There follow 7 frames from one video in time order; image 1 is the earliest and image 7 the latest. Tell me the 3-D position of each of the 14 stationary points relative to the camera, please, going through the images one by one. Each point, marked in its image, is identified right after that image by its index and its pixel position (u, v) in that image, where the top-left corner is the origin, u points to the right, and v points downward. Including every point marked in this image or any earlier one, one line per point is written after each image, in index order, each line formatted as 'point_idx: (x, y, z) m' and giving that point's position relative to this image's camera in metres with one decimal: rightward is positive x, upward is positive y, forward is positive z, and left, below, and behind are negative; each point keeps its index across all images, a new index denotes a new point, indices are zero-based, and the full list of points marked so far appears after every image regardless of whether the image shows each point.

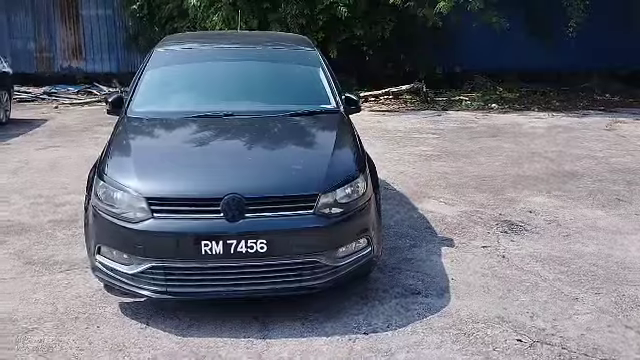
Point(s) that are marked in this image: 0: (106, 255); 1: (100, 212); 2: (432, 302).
0: (-1.2, -0.4, +4.4) m
1: (-1.2, -0.2, +4.4) m
2: (+0.7, -0.7, +4.6) m
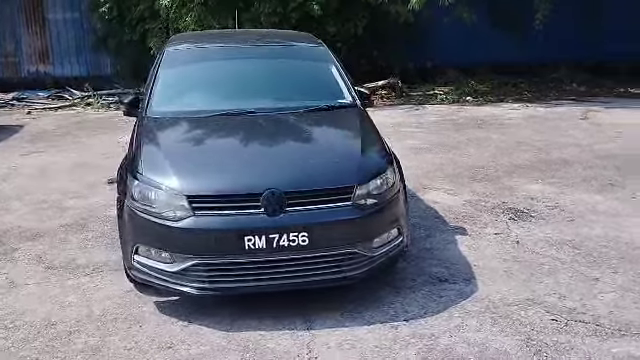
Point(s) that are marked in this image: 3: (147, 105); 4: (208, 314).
0: (-1.0, -0.4, +4.4) m
1: (-1.0, -0.2, +4.4) m
2: (+0.9, -0.7, +4.7) m
3: (-1.1, +0.5, +5.3) m
4: (-0.6, -0.8, +4.5) m
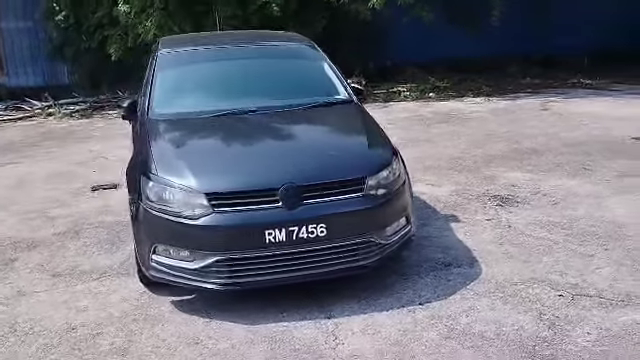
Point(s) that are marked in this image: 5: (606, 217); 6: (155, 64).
0: (-0.9, -0.4, +4.5) m
1: (-1.0, -0.2, +4.5) m
2: (+0.9, -0.6, +4.9) m
3: (-1.2, +0.5, +5.4) m
4: (-0.5, -0.8, +4.6) m
5: (+2.2, -0.3, +5.8) m
6: (-1.2, +0.9, +5.7) m
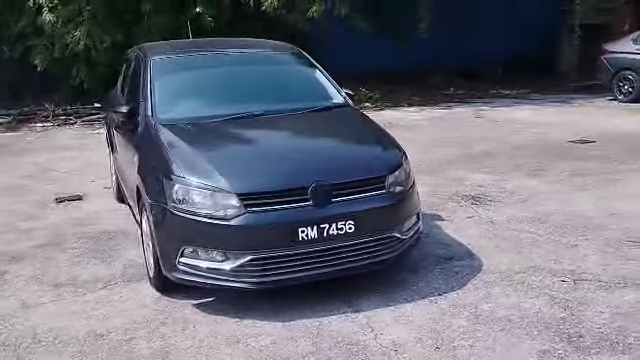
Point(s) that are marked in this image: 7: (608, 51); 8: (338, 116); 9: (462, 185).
0: (-0.7, -0.4, +4.5) m
1: (-0.8, -0.2, +4.5) m
2: (+1.0, -0.6, +5.2) m
3: (-1.2, +0.5, +5.3) m
4: (-0.4, -0.8, +4.6) m
5: (+2.1, -0.3, +6.3) m
6: (-1.3, +0.8, +5.7) m
7: (+4.6, +2.0, +12.1) m
8: (+0.1, +0.4, +5.4) m
9: (+1.3, 0.0, +7.2) m
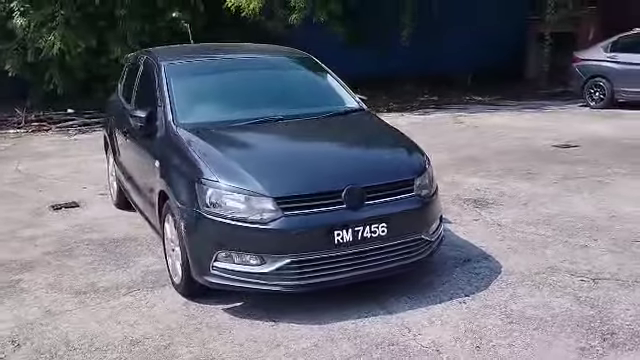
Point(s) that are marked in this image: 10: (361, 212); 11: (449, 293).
0: (-0.6, -0.5, +4.5) m
1: (-0.6, -0.2, +4.5) m
2: (+1.2, -0.6, +5.3) m
3: (-1.0, +0.4, +5.3) m
4: (-0.2, -0.8, +4.6) m
5: (+2.1, -0.3, +6.5) m
6: (-1.2, +0.8, +5.7) m
7: (+4.2, +2.0, +12.5) m
8: (+0.3, +0.4, +5.5) m
9: (+1.3, -0.1, +7.3) m
10: (+0.2, -0.2, +4.5) m
11: (+0.8, -0.7, +4.8) m
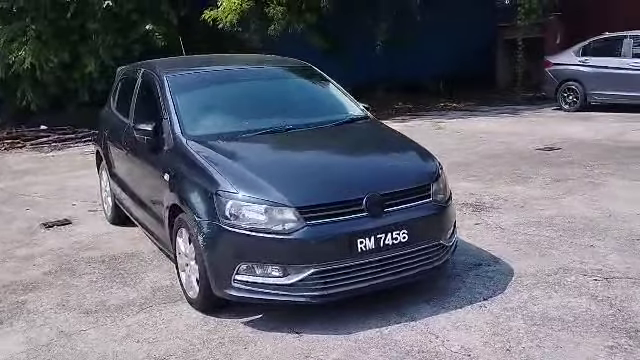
0: (-0.4, -0.5, +4.4) m
1: (-0.5, -0.3, +4.4) m
2: (+1.2, -0.6, +5.3) m
3: (-1.0, +0.3, +5.2) m
4: (-0.1, -0.9, +4.6) m
5: (+2.2, -0.3, +6.5) m
6: (-1.2, +0.7, +5.6) m
7: (+3.8, +1.9, +12.7) m
8: (+0.3, +0.4, +5.5) m
9: (+1.3, -0.1, +7.4) m
10: (+0.4, -0.2, +4.5) m
11: (+0.9, -0.7, +4.8) m
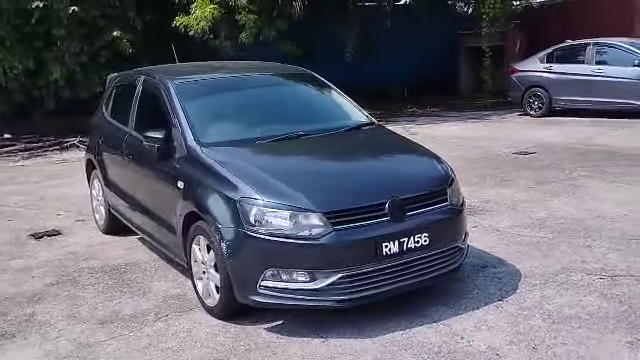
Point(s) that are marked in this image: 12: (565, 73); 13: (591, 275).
0: (-0.3, -0.6, +4.4) m
1: (-0.4, -0.3, +4.4) m
2: (+1.3, -0.6, +5.5) m
3: (-0.9, +0.3, +5.2) m
4: (+0.1, -0.9, +4.6) m
5: (+2.1, -0.3, +6.7) m
6: (-1.1, +0.6, +5.6) m
7: (+3.3, +1.9, +13.0) m
8: (+0.4, +0.3, +5.5) m
9: (+1.2, -0.2, +7.5) m
10: (+0.5, -0.3, +4.5) m
11: (+1.0, -0.8, +4.9) m
12: (+4.0, +1.7, +12.5) m
13: (+1.9, -0.7, +5.3) m
